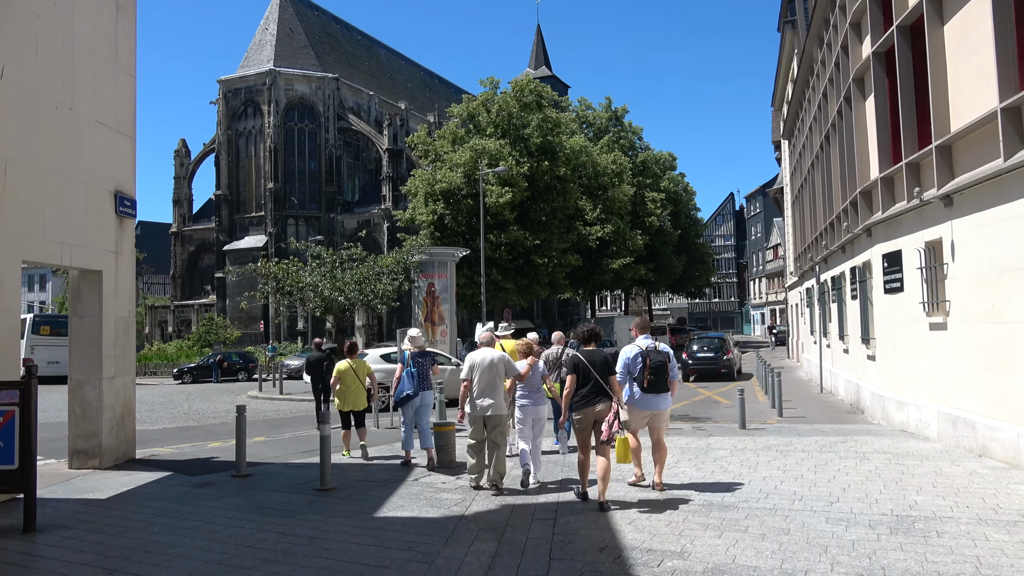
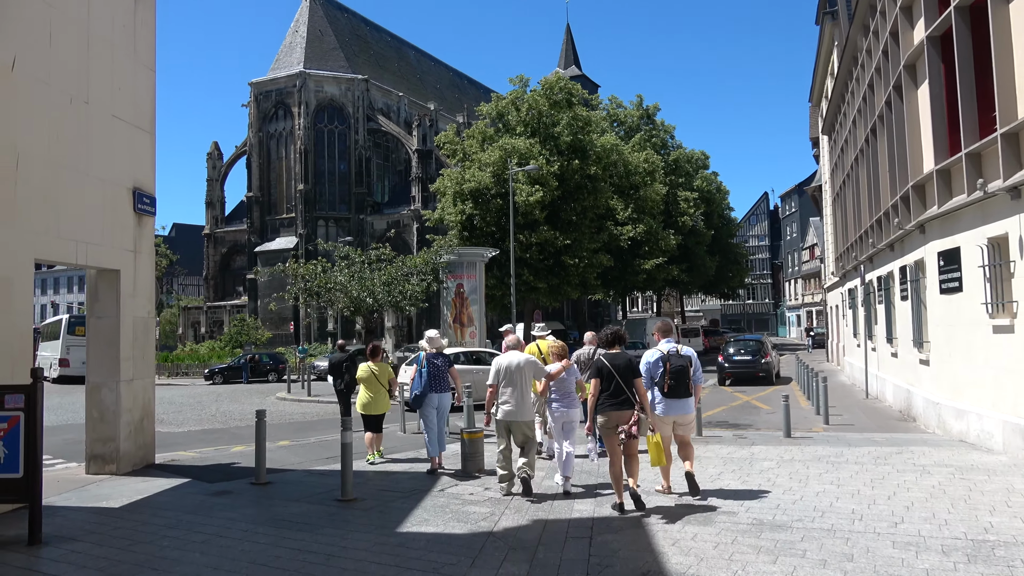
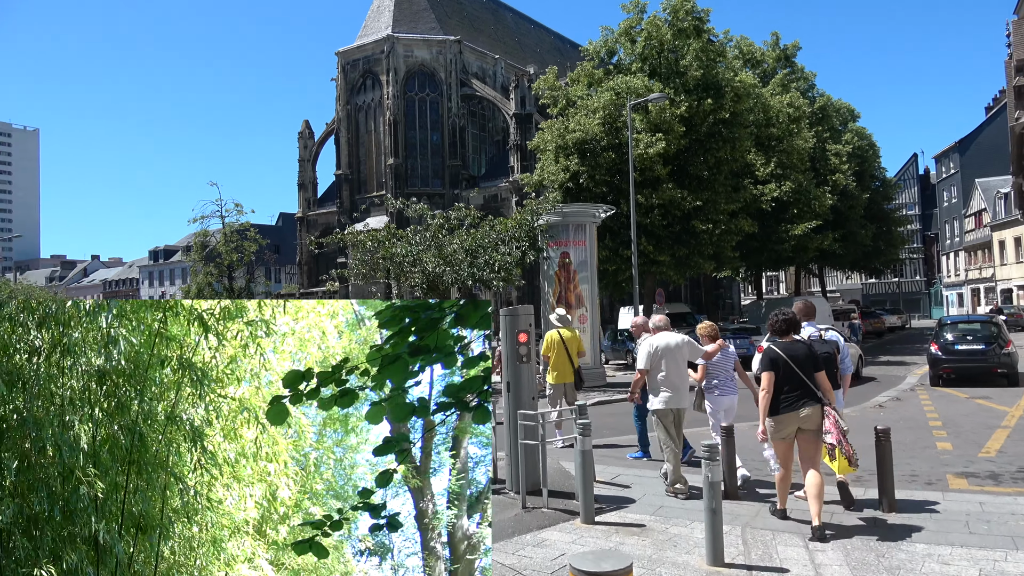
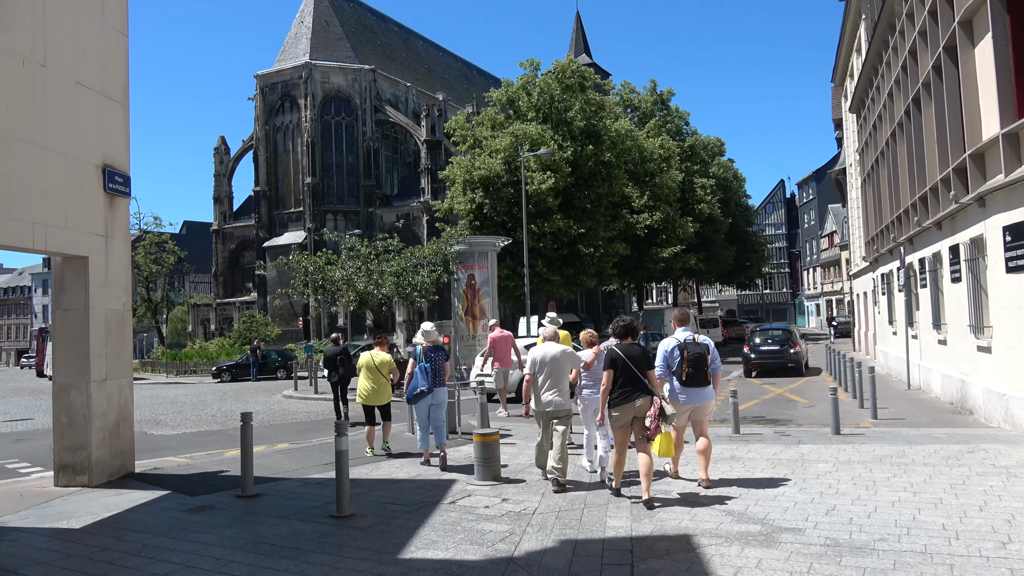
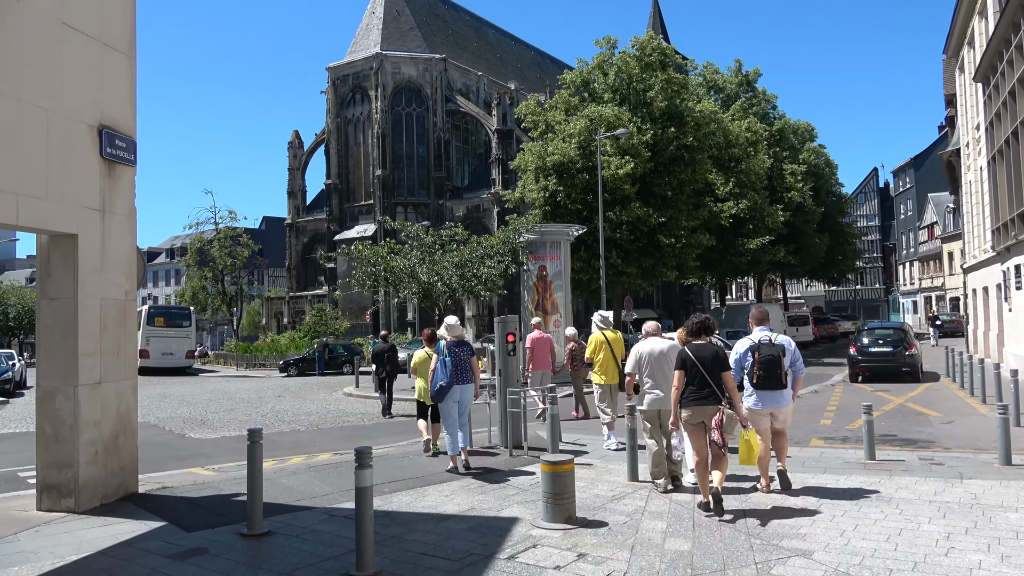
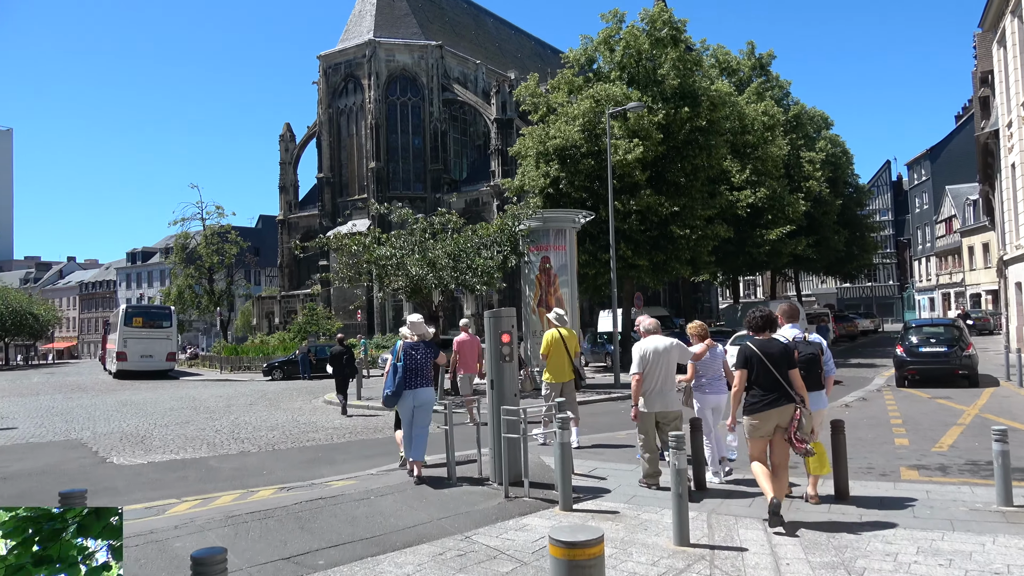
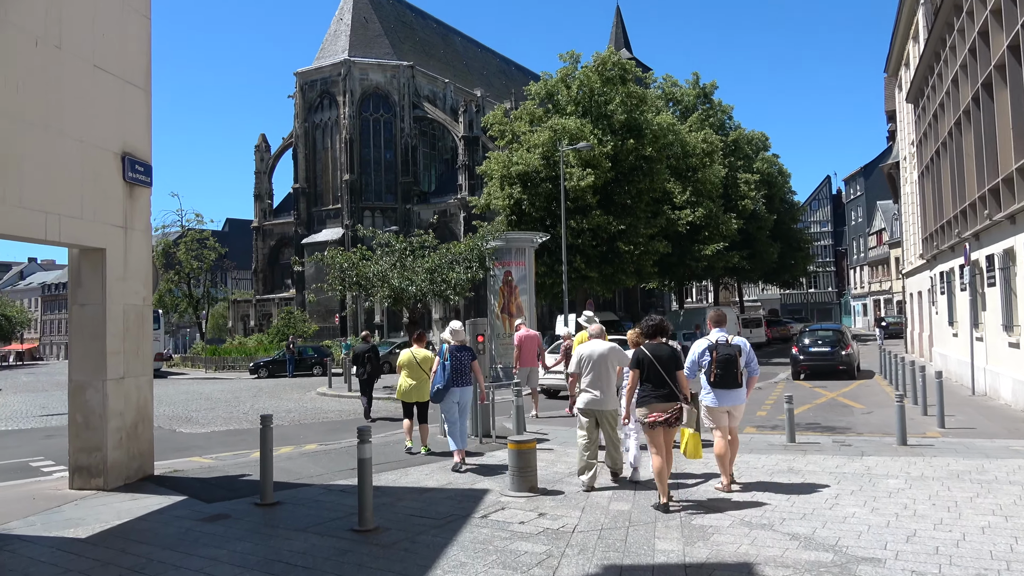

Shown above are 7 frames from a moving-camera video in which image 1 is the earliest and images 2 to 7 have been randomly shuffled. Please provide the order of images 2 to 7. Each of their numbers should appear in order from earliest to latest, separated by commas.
2, 4, 7, 5, 6, 3
